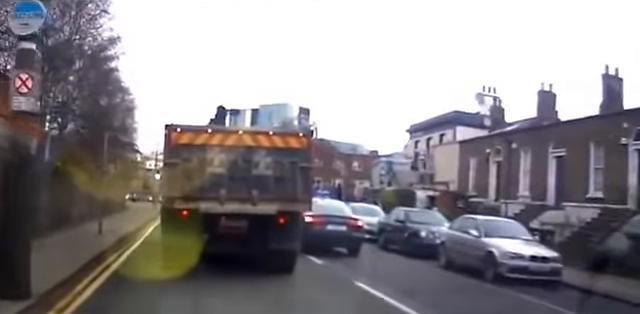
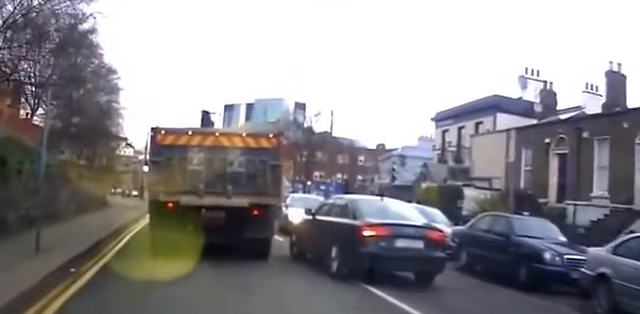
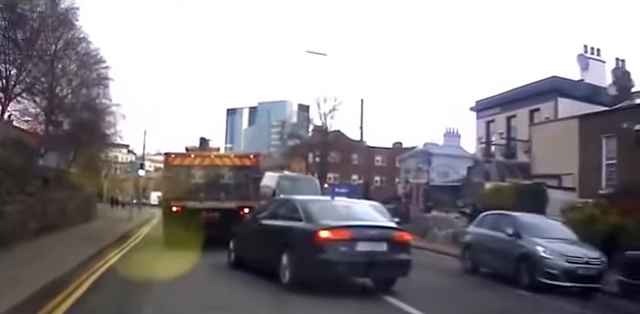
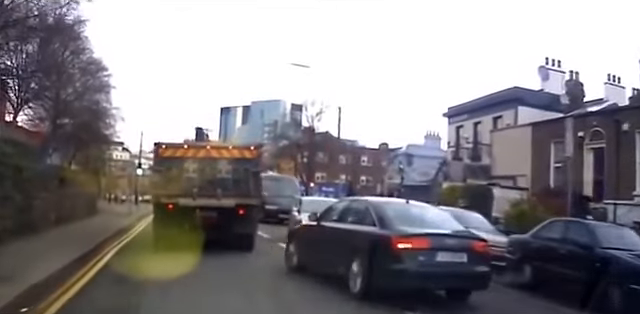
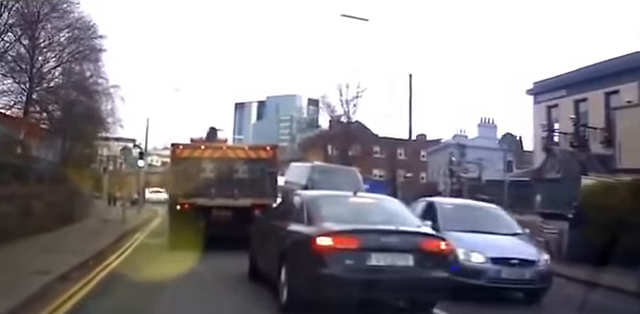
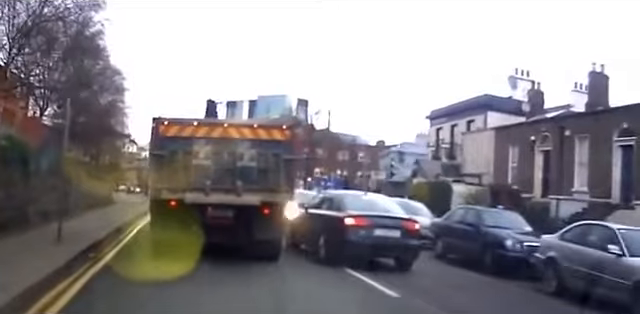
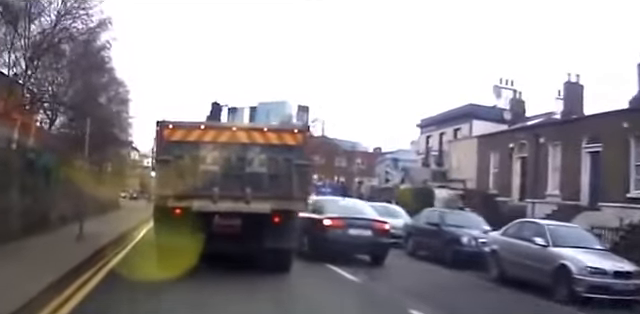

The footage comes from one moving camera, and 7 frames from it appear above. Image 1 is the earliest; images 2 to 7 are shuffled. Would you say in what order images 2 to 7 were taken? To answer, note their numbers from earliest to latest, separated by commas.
7, 6, 2, 4, 3, 5
